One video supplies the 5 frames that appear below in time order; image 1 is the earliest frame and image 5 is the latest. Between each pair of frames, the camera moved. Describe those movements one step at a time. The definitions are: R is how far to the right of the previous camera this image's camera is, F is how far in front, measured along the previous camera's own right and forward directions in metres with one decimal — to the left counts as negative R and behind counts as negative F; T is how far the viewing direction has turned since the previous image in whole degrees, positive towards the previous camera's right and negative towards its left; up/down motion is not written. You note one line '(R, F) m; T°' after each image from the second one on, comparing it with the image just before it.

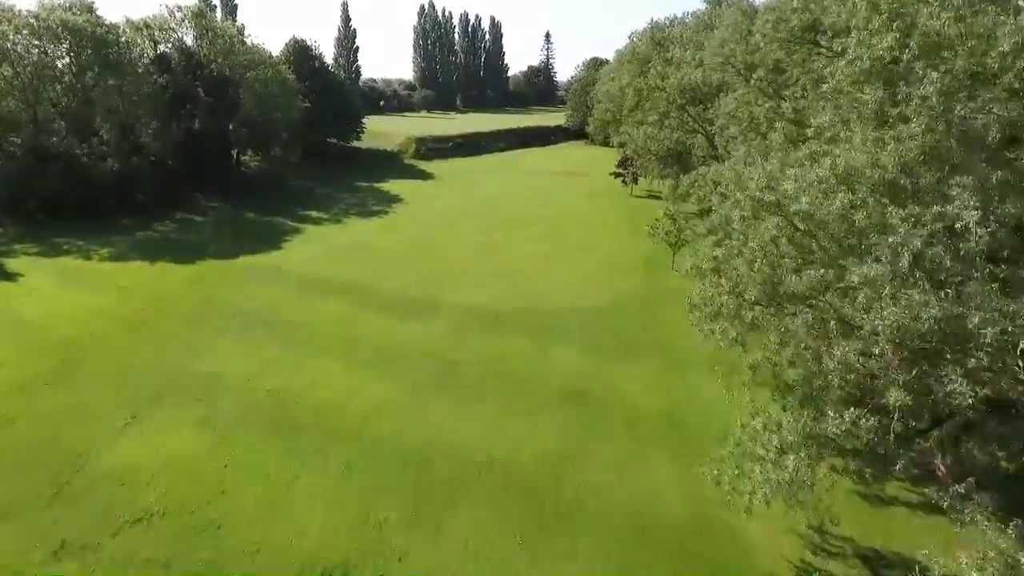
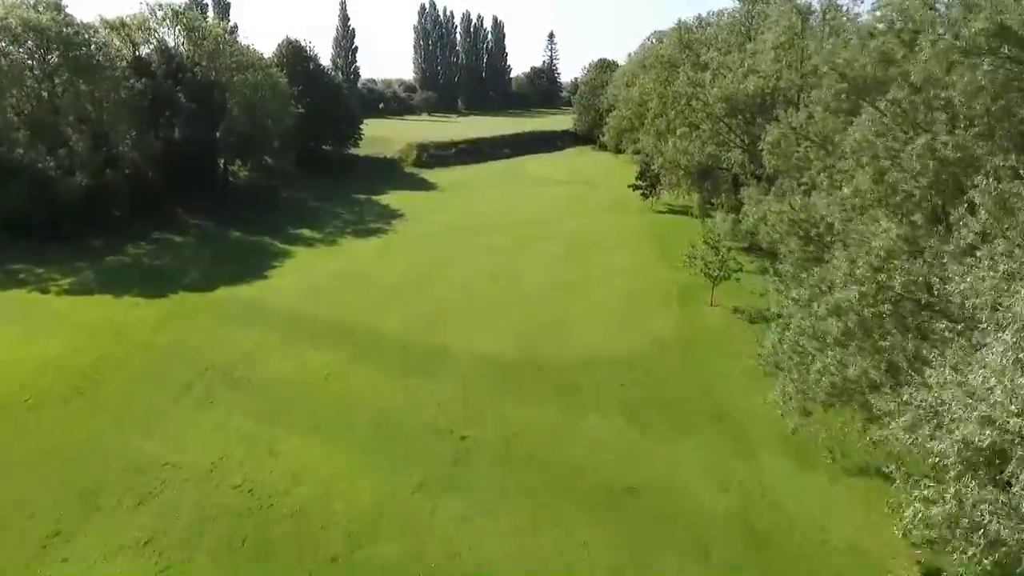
(-1.0, +5.0) m; 0°
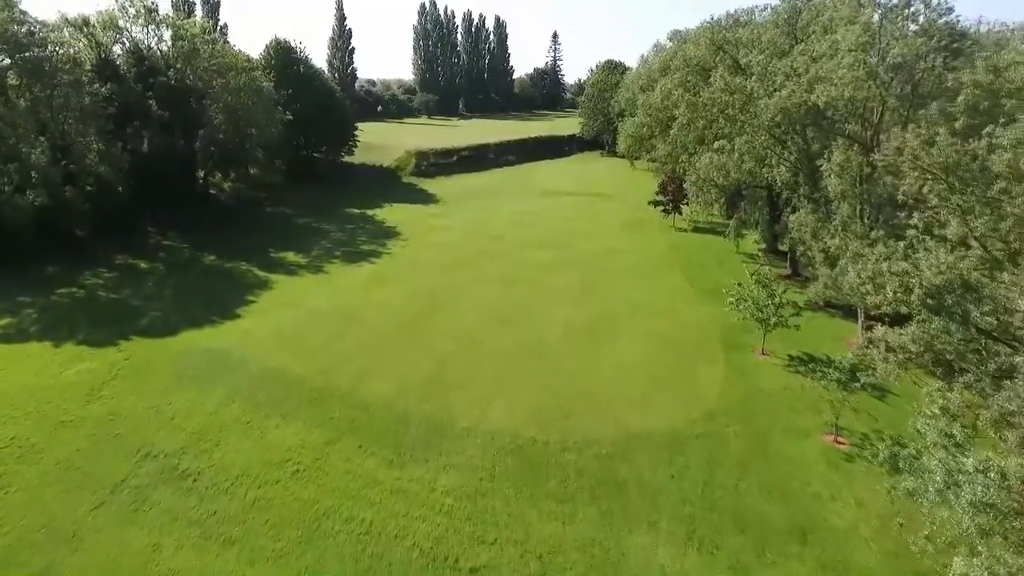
(-0.7, +5.6) m; 0°
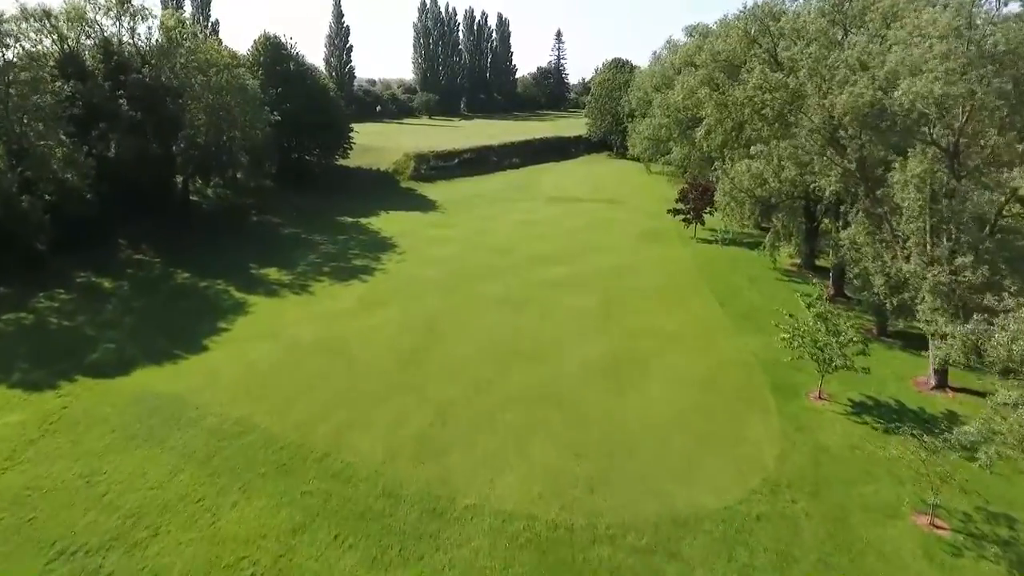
(-0.4, +4.6) m; 0°
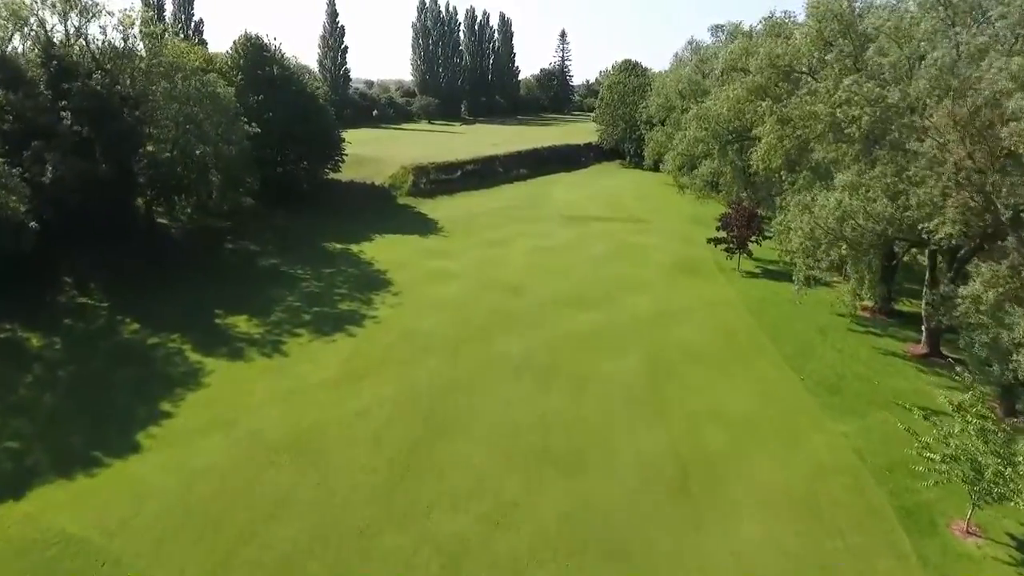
(-1.1, +7.0) m; 0°
